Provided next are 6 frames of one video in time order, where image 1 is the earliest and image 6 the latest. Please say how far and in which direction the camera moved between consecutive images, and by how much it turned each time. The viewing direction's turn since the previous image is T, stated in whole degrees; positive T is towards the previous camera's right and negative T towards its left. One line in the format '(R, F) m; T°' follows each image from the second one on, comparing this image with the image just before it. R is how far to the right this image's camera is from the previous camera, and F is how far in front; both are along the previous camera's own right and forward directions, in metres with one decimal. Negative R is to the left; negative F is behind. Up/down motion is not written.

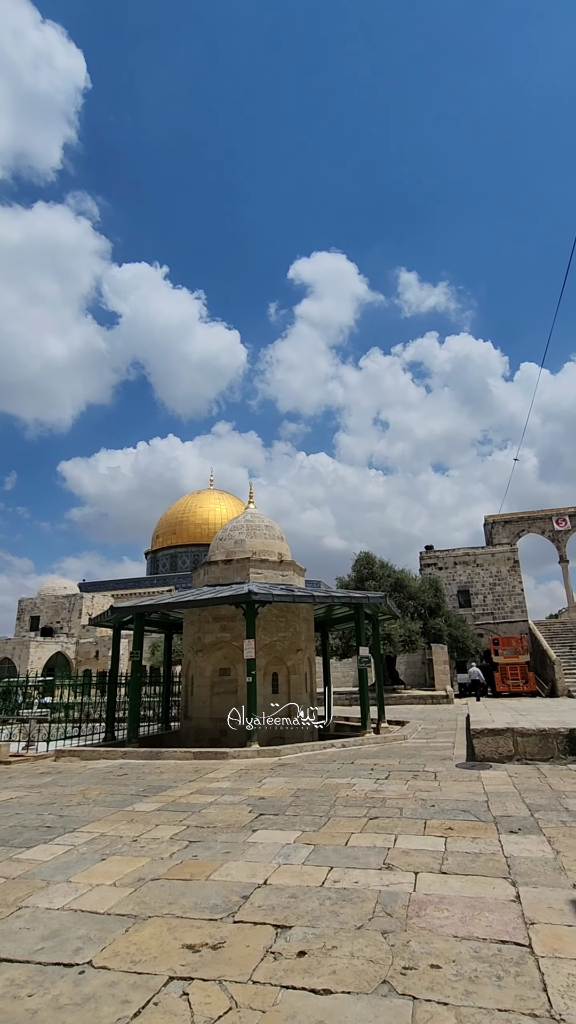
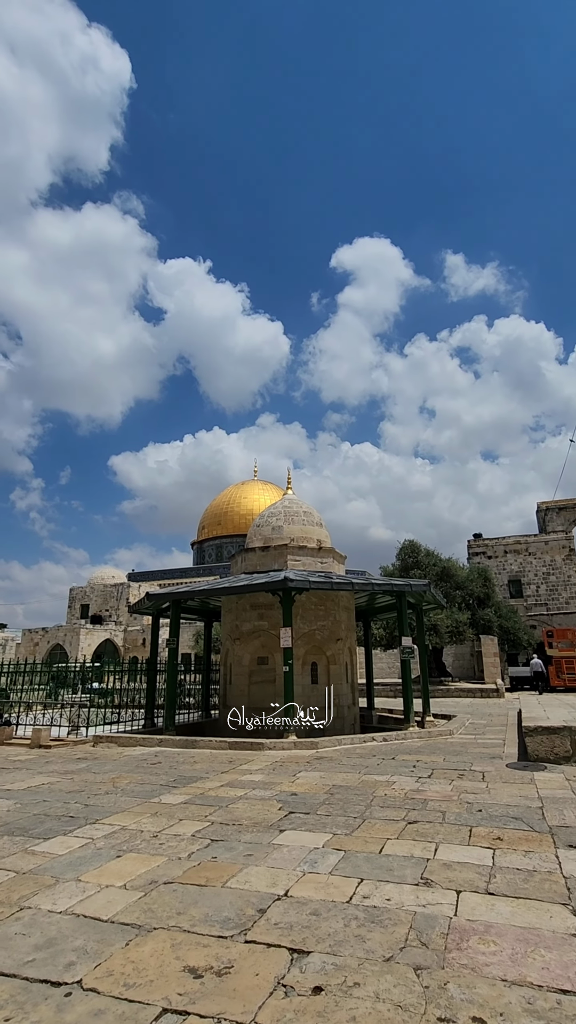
(+0.2, +0.4) m; -5°
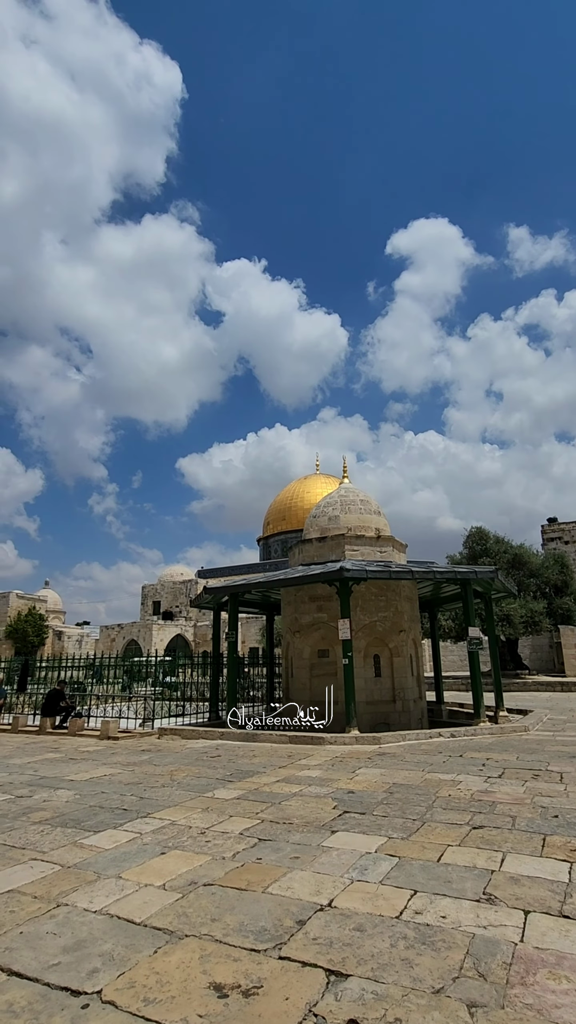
(+0.2, +0.3) m; -7°
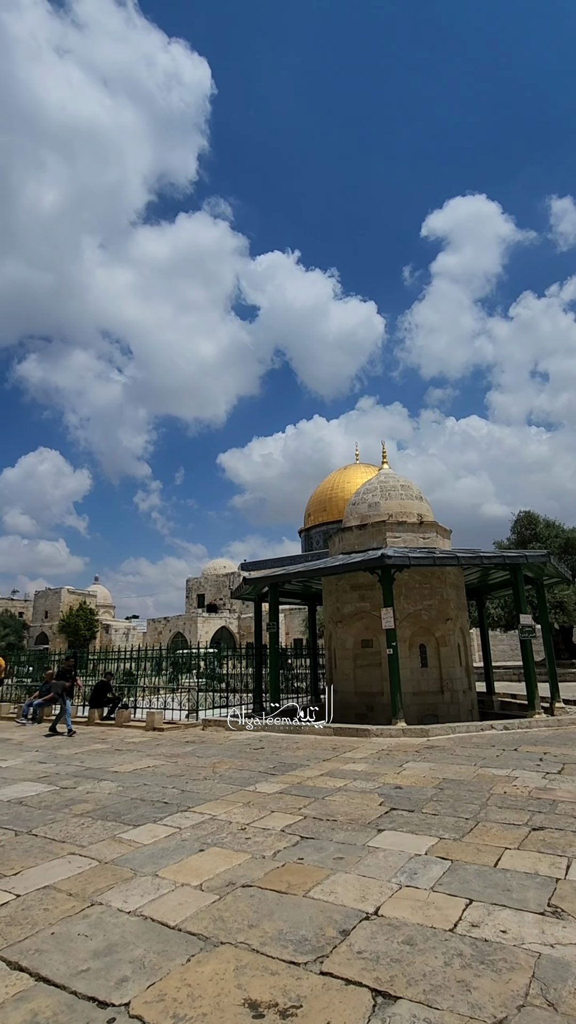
(+0.1, +0.2) m; -4°
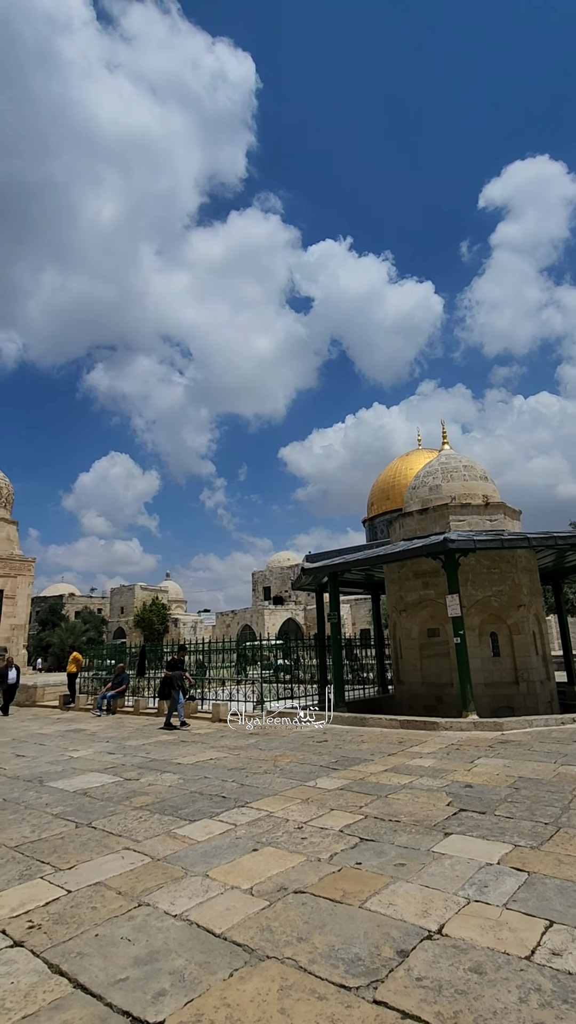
(+0.1, +0.3) m; -7°
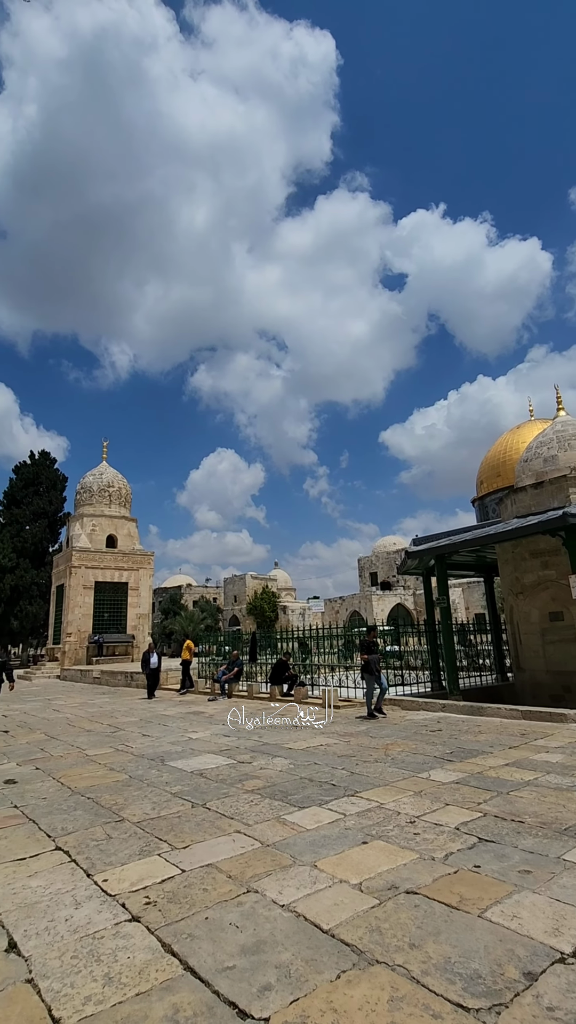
(+0.1, +0.2) m; -11°
